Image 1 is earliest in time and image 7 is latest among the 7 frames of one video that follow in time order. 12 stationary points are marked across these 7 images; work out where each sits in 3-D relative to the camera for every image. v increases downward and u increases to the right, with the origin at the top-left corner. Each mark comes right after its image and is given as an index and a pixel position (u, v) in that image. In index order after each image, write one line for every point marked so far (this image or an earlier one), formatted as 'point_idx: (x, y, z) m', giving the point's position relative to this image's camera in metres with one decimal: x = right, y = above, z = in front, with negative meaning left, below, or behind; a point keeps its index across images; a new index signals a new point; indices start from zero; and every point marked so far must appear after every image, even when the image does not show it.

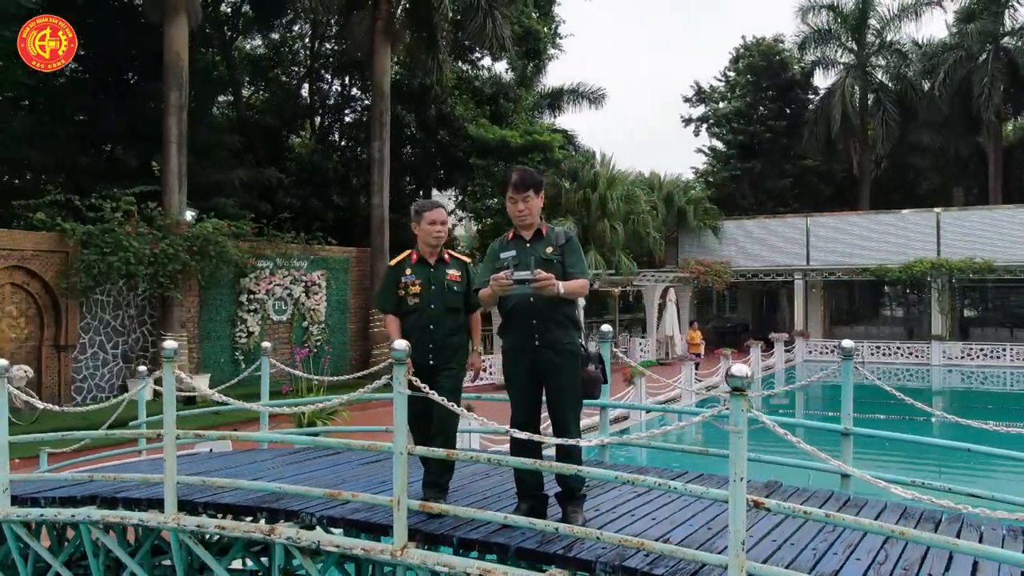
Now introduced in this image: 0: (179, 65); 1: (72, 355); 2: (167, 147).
0: (-5.5, +3.7, +15.4) m
1: (-6.8, -1.0, +14.4) m
2: (-5.7, +2.3, +15.3) m
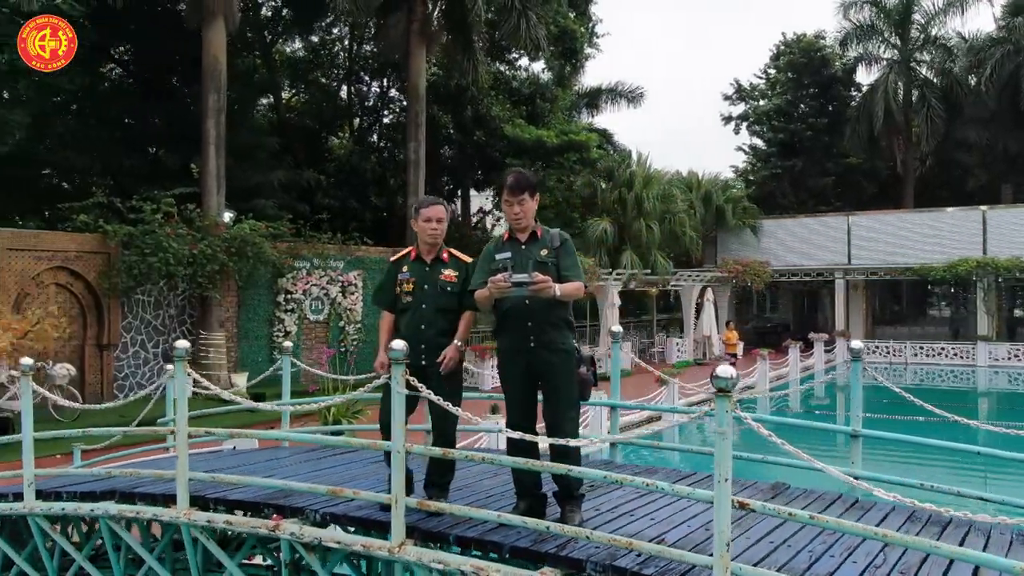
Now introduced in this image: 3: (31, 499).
0: (-5.0, +3.7, +15.6) m
1: (-6.3, -1.0, +14.7) m
2: (-5.1, +2.3, +15.6) m
3: (-2.6, -1.1, +5.0) m
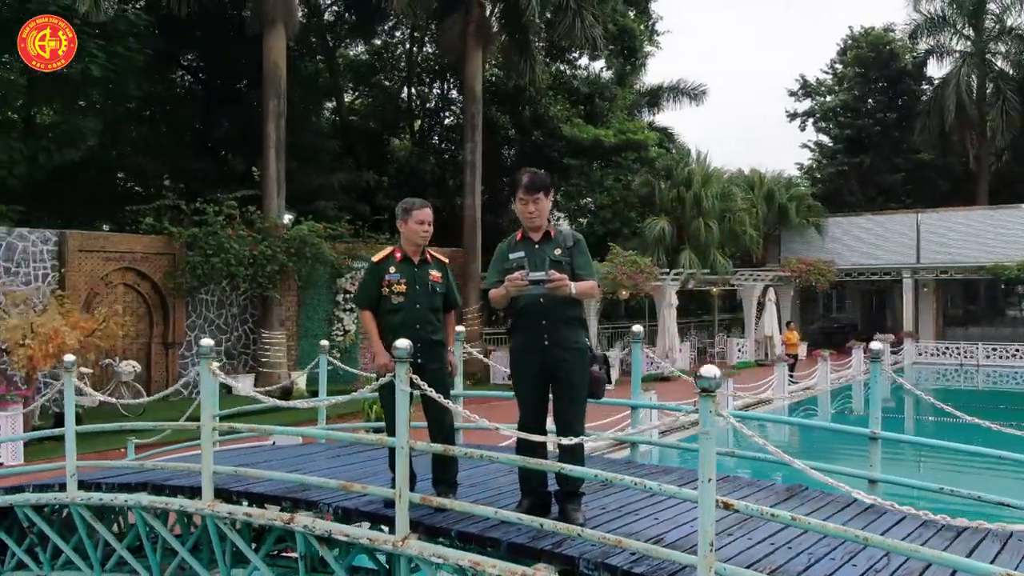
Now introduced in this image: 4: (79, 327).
0: (-4.0, +3.7, +16.0) m
1: (-5.4, -1.0, +15.2) m
2: (-4.2, +2.3, +16.0) m
3: (-2.4, -1.1, +5.2) m
4: (-5.5, -0.5, +11.9) m
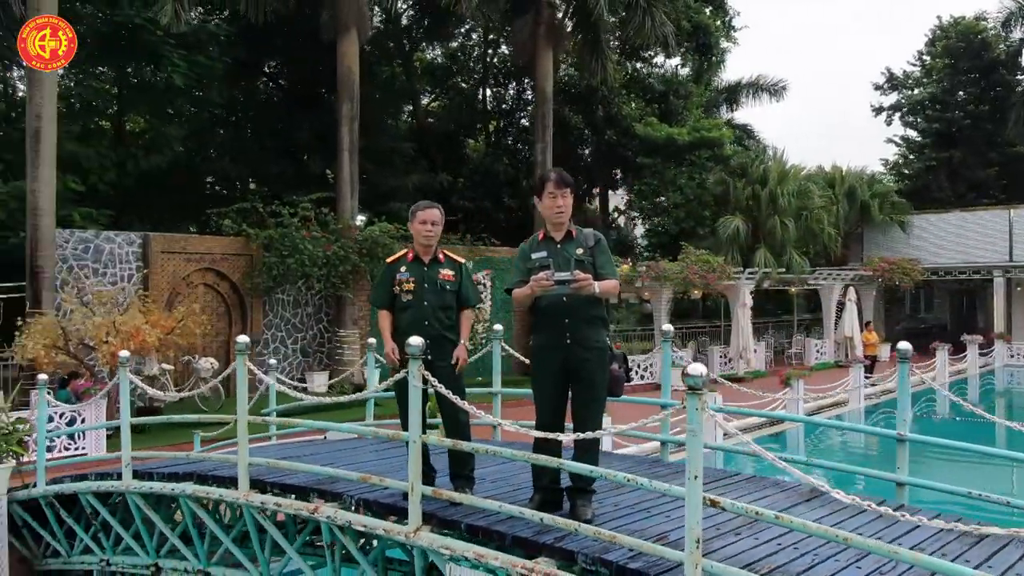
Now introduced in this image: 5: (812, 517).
0: (-2.9, +3.7, +16.4) m
1: (-4.3, -1.0, +15.7) m
2: (-3.0, +2.3, +16.4) m
3: (-2.3, -1.1, +5.5) m
4: (-4.7, -0.5, +12.4) m
5: (+1.3, -1.0, +3.9) m
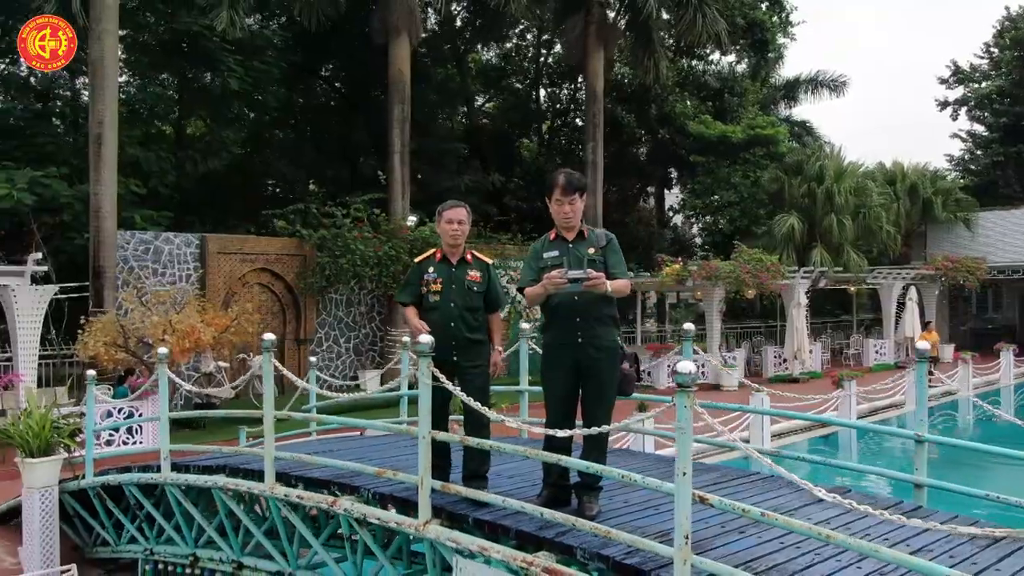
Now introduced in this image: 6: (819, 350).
0: (-2.0, +3.7, +16.6) m
1: (-3.5, -1.0, +16.1) m
2: (-2.2, +2.3, +16.7) m
3: (-2.1, -1.1, +5.7) m
4: (-4.1, -0.5, +12.8) m
5: (+1.3, -1.0, +3.9) m
6: (+6.6, -1.3, +19.8) m
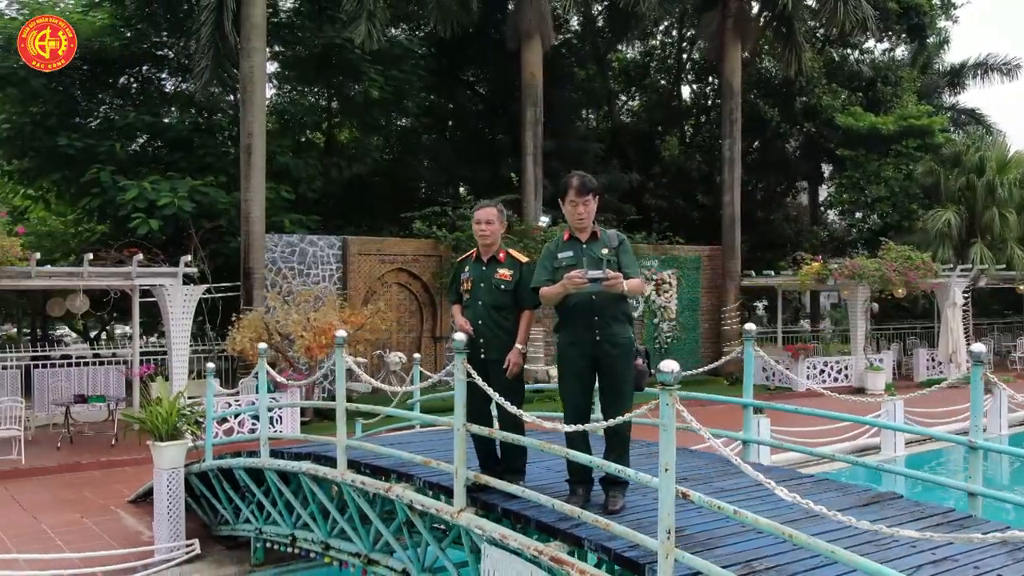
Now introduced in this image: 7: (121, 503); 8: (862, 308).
0: (+0.4, +3.7, +16.9) m
1: (-1.2, -1.0, +16.6) m
2: (+0.2, +2.4, +17.0) m
3: (-1.6, -1.1, +6.2) m
4: (-2.4, -0.5, +13.5) m
5: (+1.4, -1.0, +3.8) m
6: (+9.4, -1.3, +18.6) m
7: (-3.9, -2.1, +9.2) m
8: (+6.5, -0.4, +17.4) m
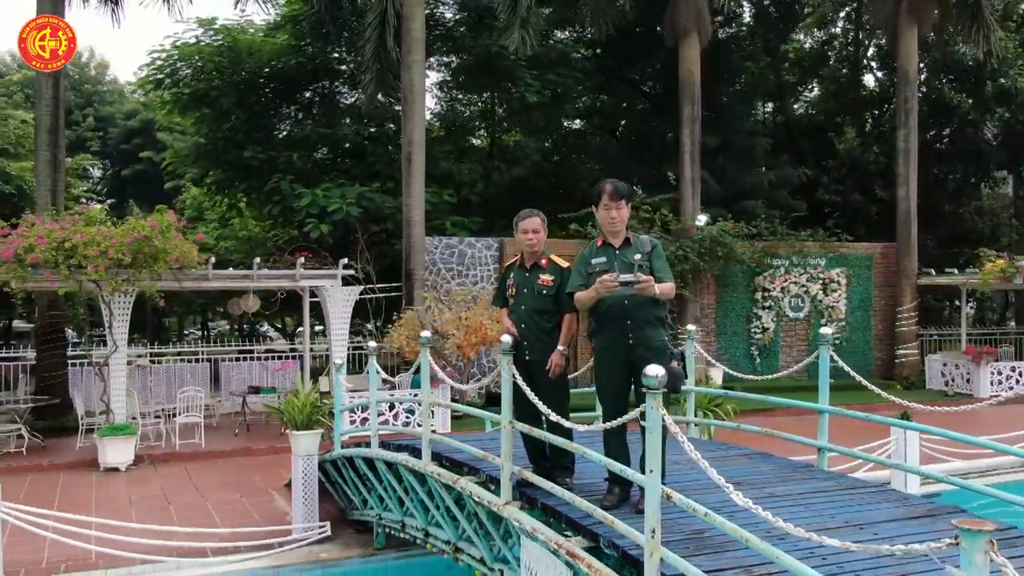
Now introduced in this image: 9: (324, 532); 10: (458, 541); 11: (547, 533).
0: (+3.2, +3.7, +16.7) m
1: (+1.6, -1.0, +16.8) m
2: (+3.1, +2.4, +16.8) m
3: (-1.0, -1.1, +6.6) m
4: (-0.2, -0.5, +13.9) m
5: (+1.5, -1.0, +3.7) m
6: (+12.3, -1.3, +16.5) m
7: (-2.5, -2.1, +10.1) m
8: (+9.3, -0.4, +15.9) m
9: (-1.6, -2.0, +7.8) m
10: (-0.3, -1.5, +5.7) m
11: (+0.1, -1.0, +3.8) m
